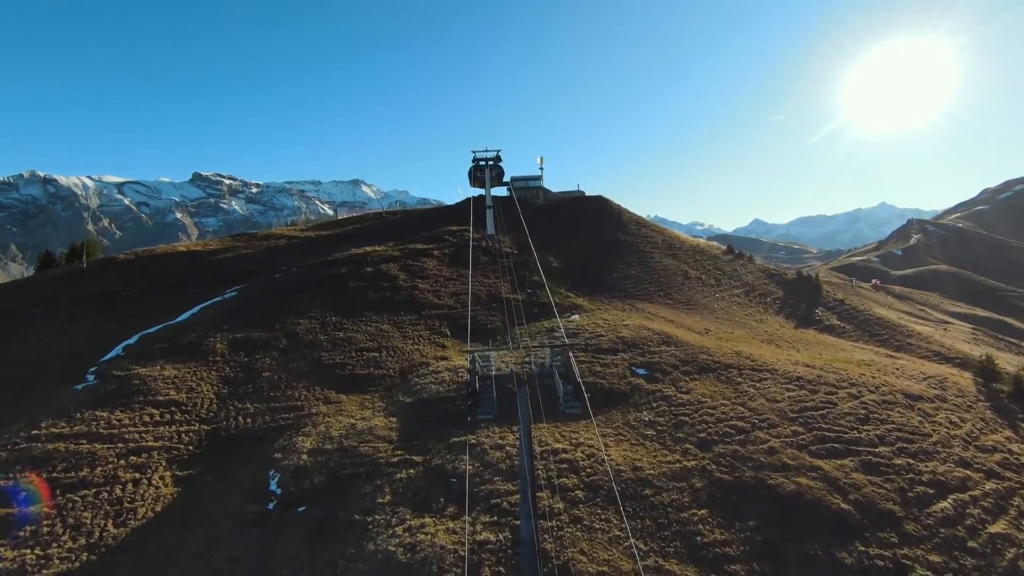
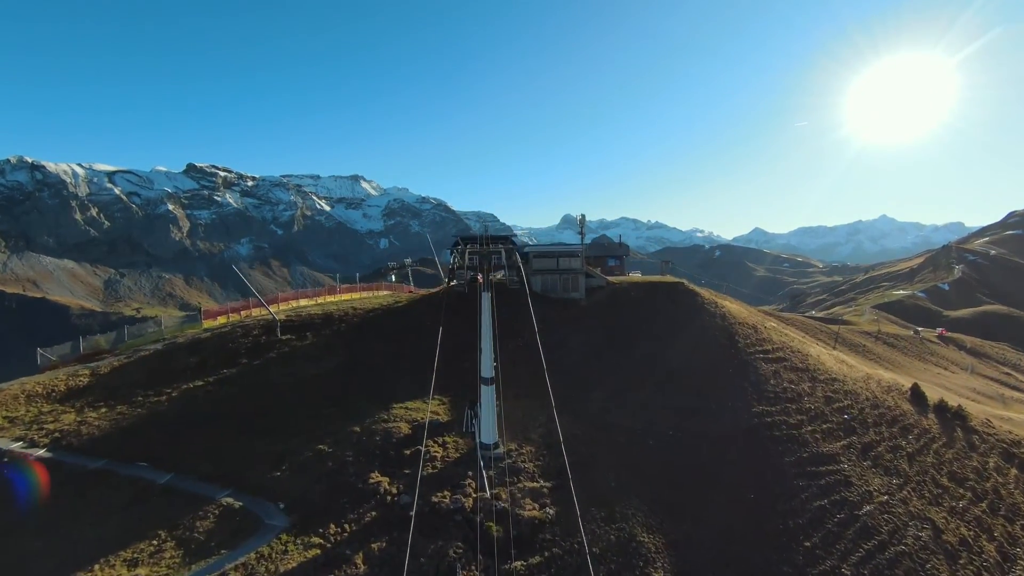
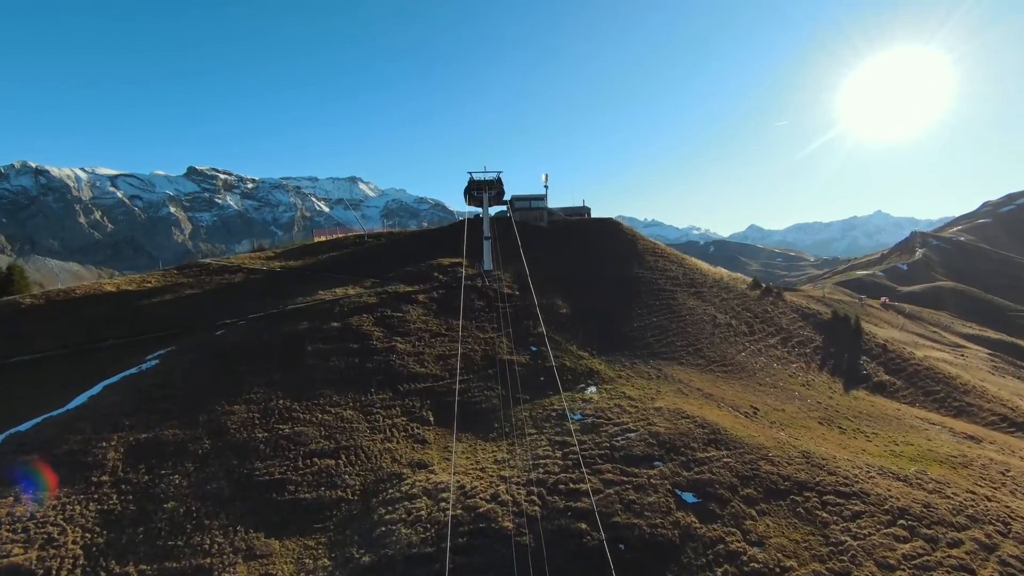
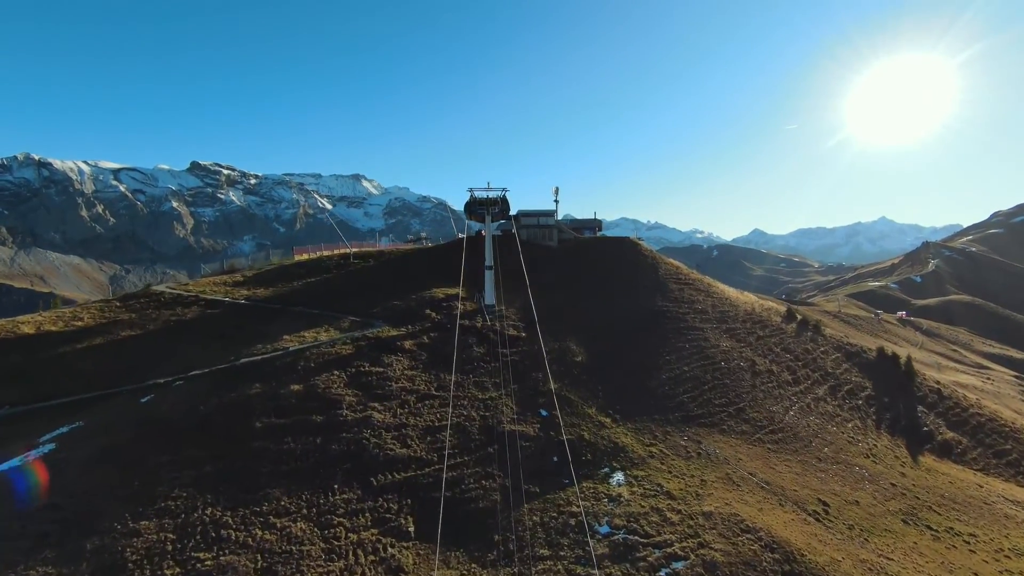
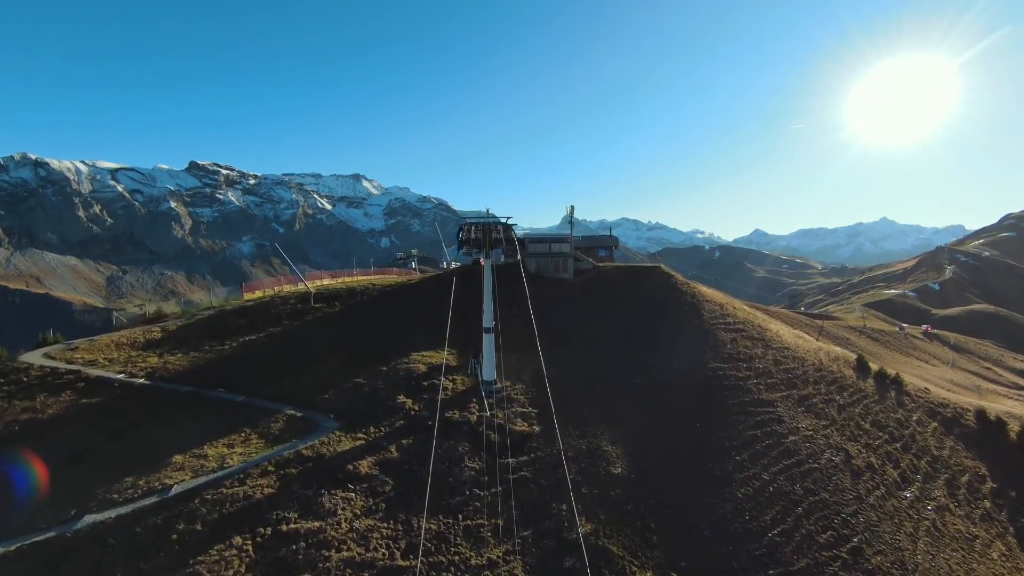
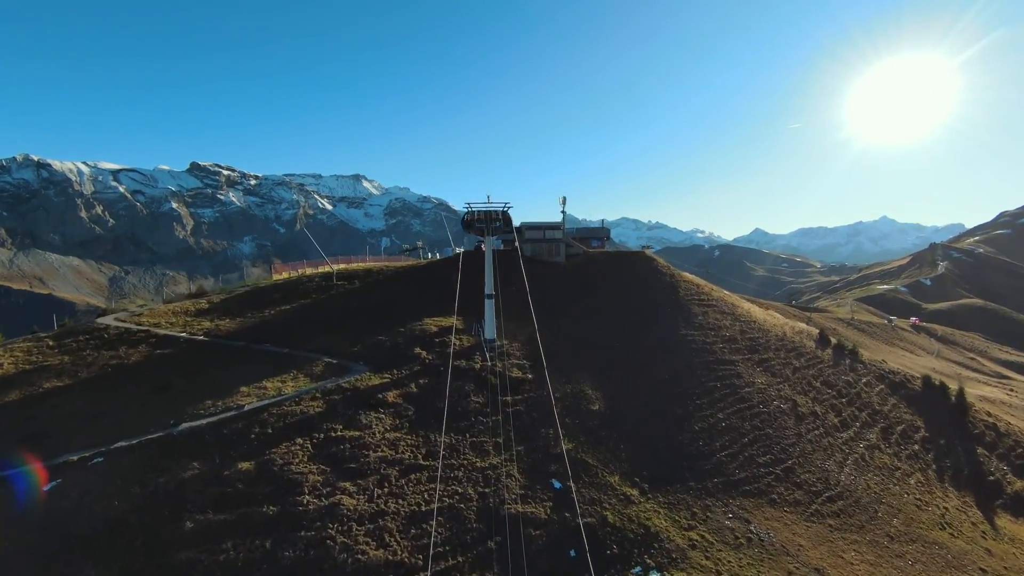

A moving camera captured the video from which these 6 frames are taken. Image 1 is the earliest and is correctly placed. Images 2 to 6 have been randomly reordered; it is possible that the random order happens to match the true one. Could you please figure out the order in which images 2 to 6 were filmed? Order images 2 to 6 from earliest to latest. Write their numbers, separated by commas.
3, 4, 6, 5, 2
